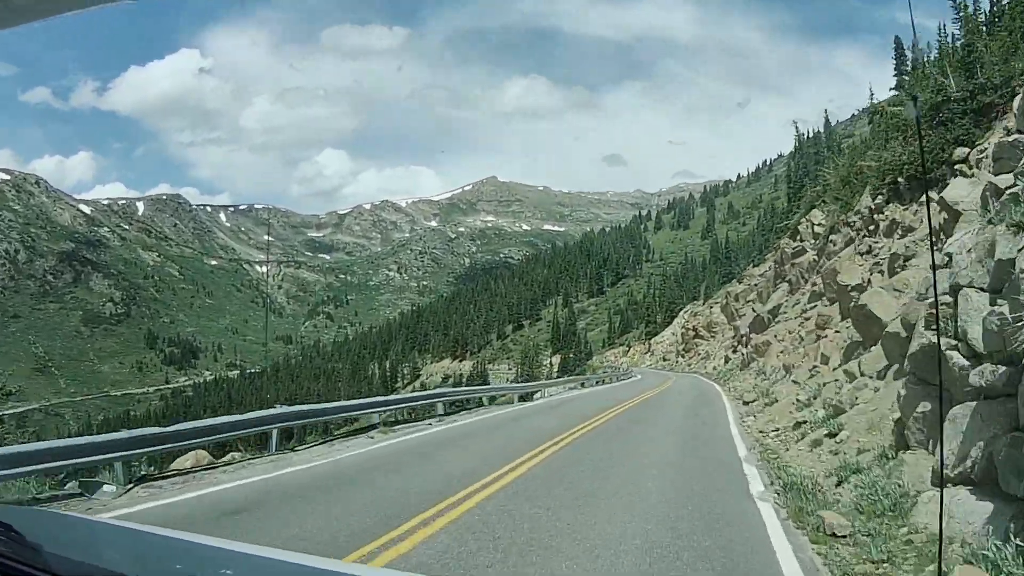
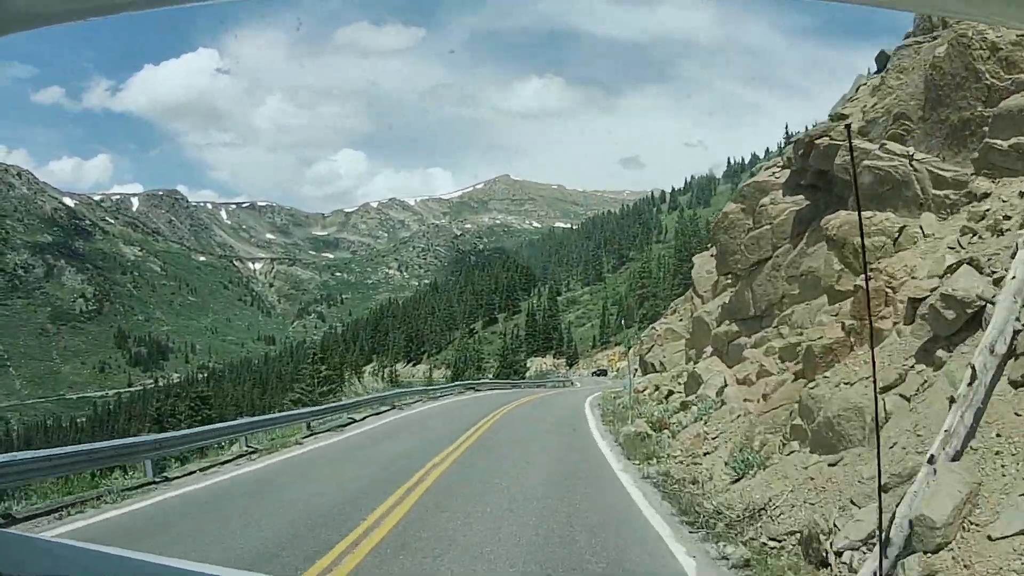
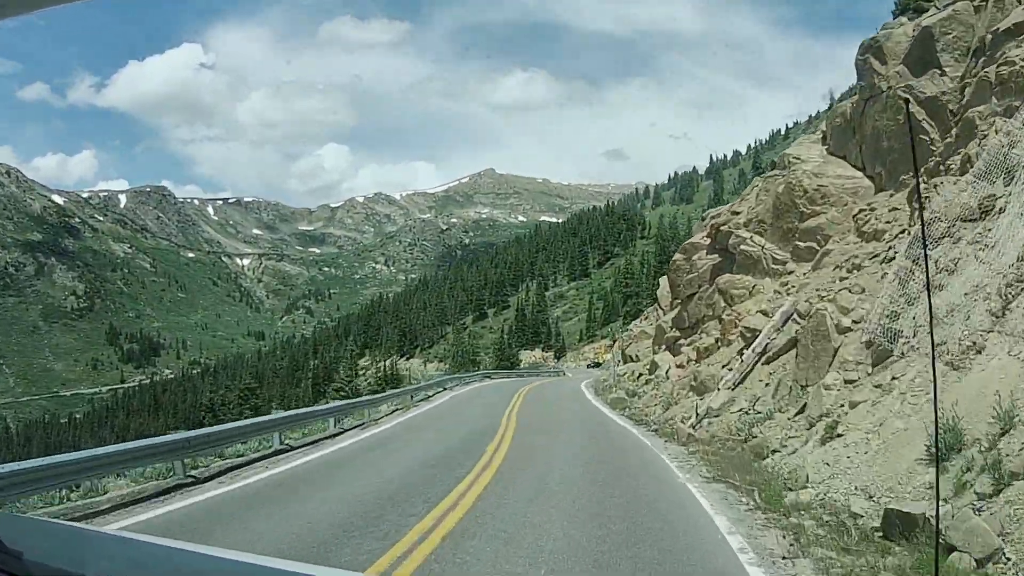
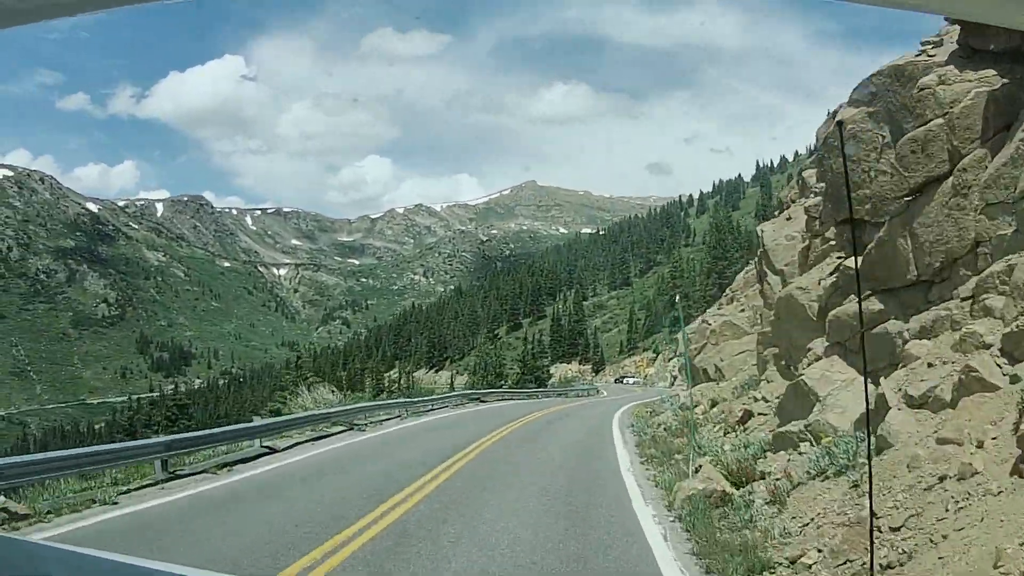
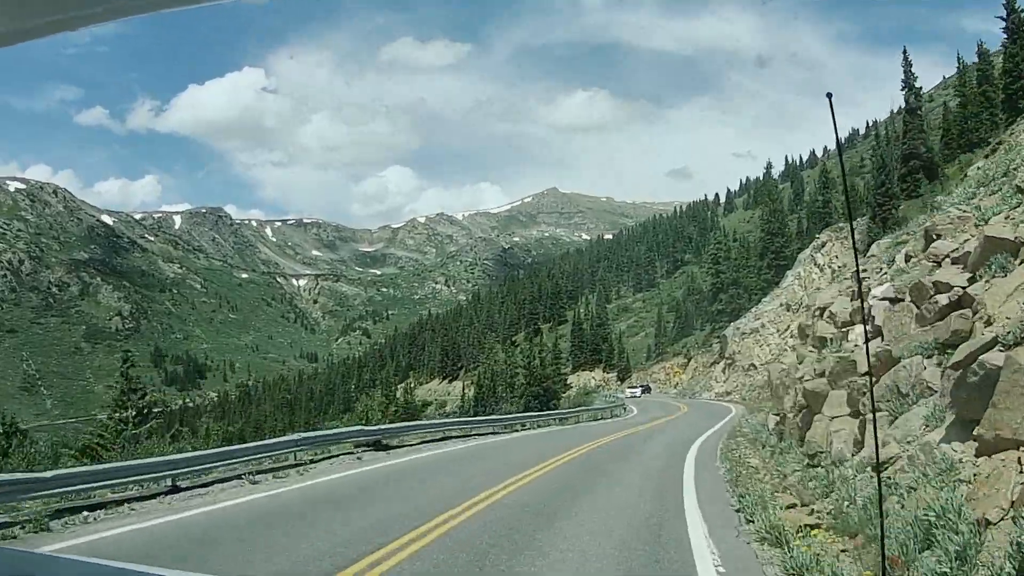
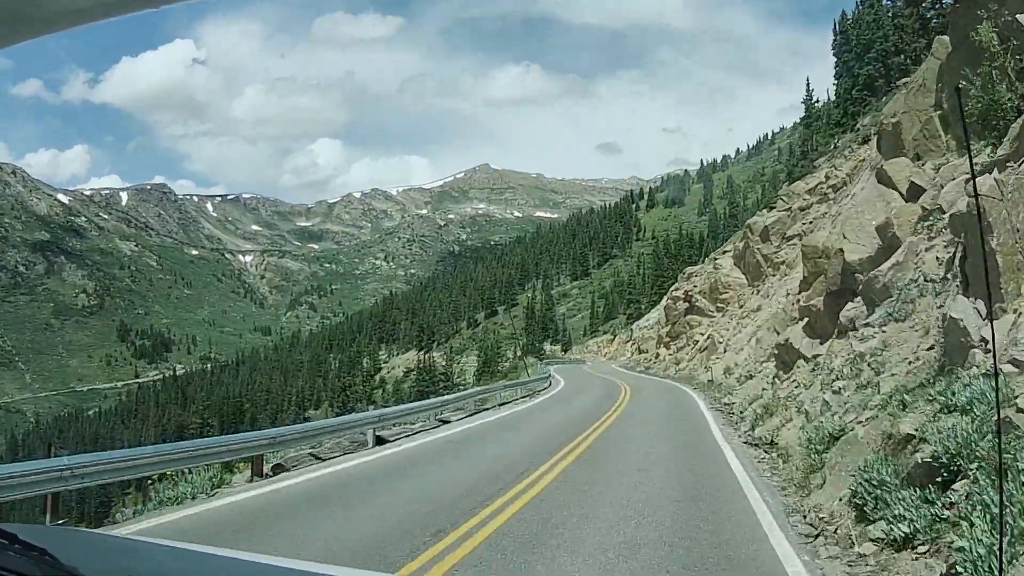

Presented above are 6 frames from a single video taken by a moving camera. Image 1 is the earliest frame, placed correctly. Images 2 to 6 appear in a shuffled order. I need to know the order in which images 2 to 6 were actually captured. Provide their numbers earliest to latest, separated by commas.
6, 3, 2, 4, 5
